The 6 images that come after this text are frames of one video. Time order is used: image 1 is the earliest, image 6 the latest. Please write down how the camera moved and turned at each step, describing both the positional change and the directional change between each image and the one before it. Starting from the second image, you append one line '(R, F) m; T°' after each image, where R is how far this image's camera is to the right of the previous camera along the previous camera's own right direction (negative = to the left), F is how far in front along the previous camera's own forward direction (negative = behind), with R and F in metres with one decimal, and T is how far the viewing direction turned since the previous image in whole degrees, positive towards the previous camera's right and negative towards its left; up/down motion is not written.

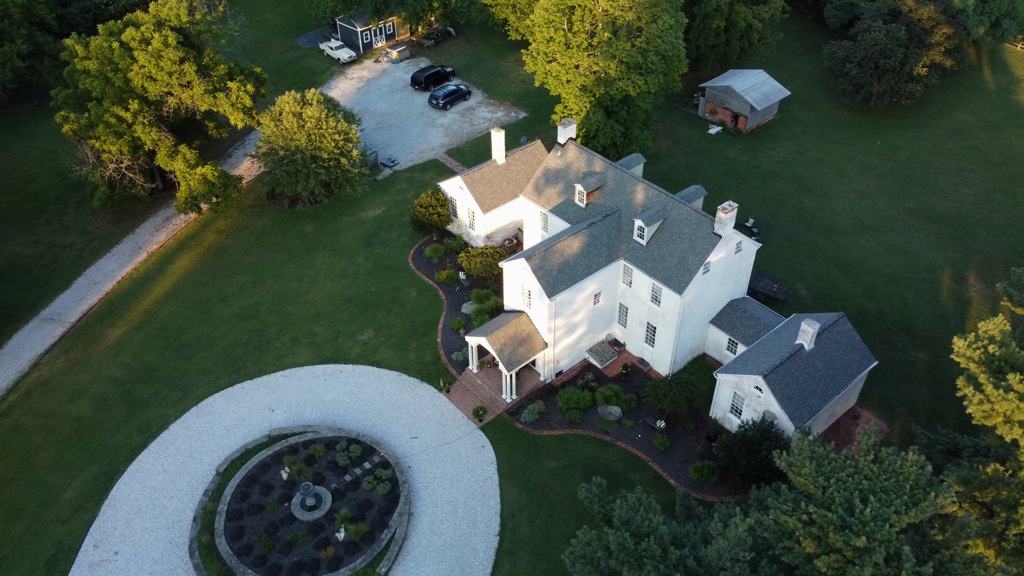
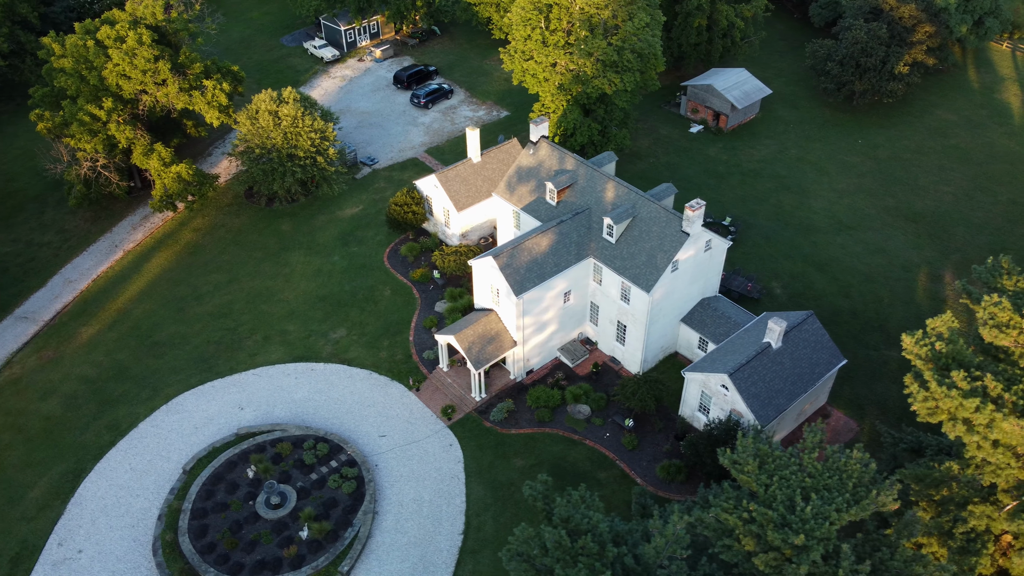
(+1.5, +0.1) m; 0°
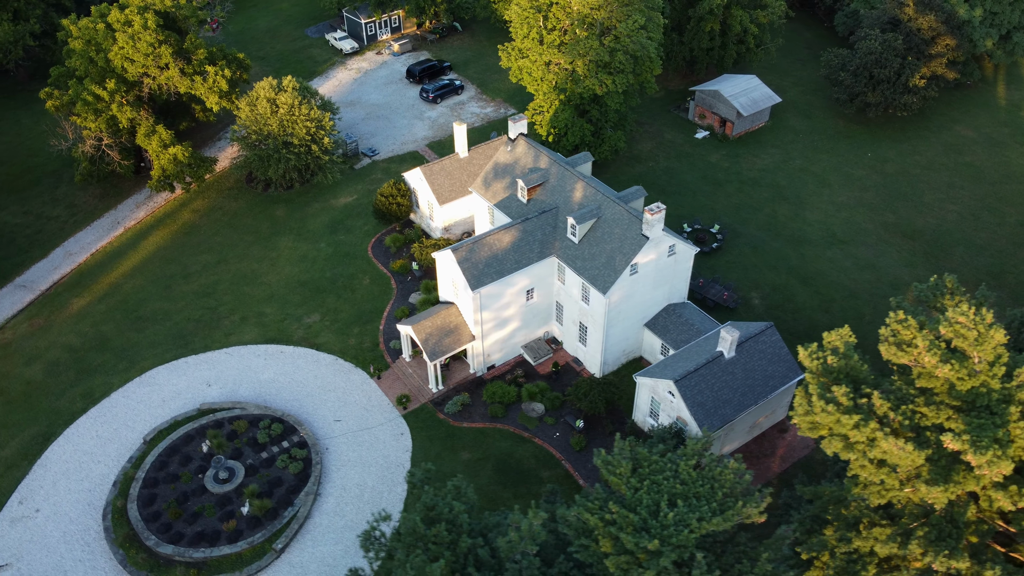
(+4.4, 0.0) m; -4°
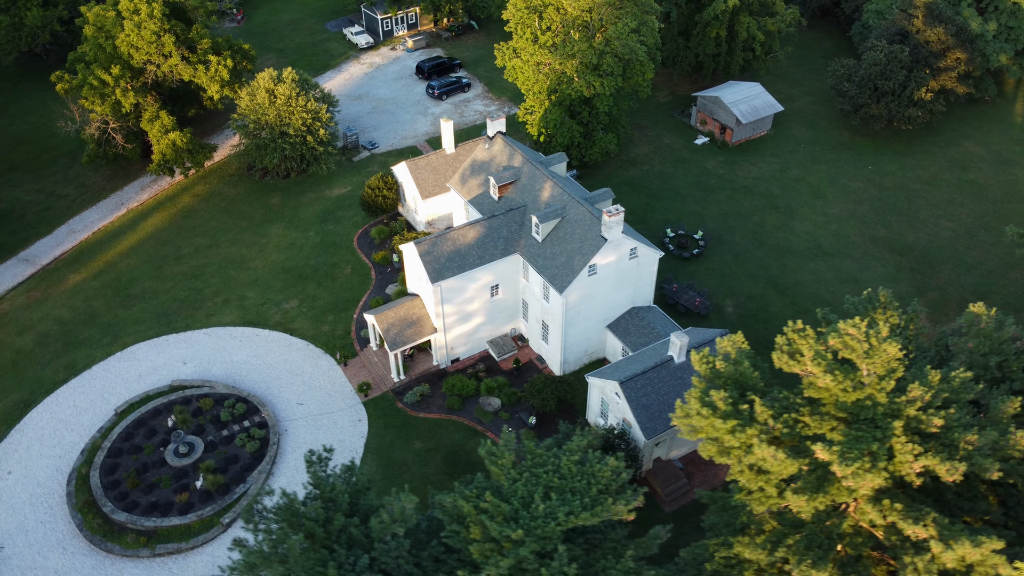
(+4.0, -0.4) m; -3°
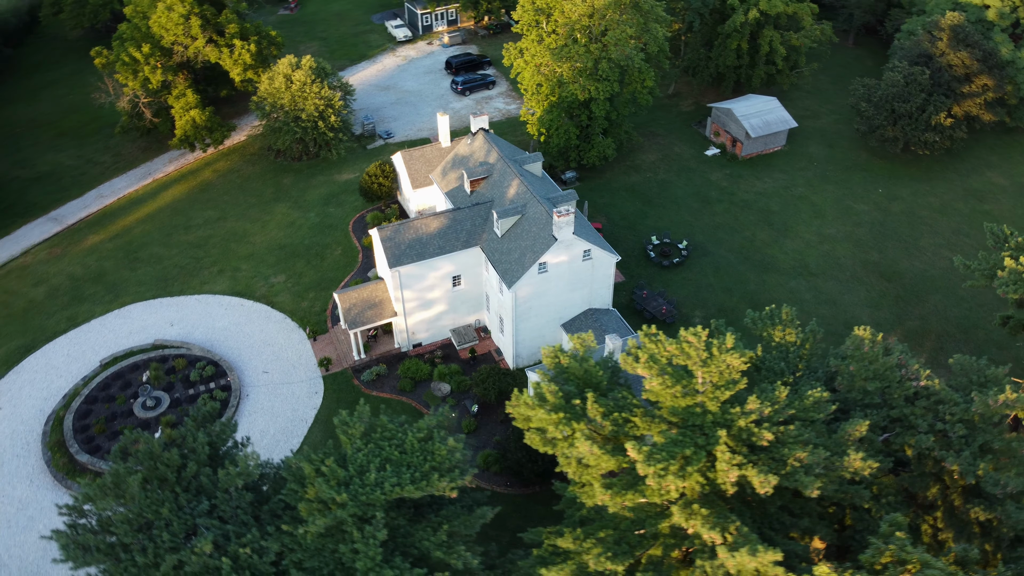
(+6.0, -0.9) m; -6°
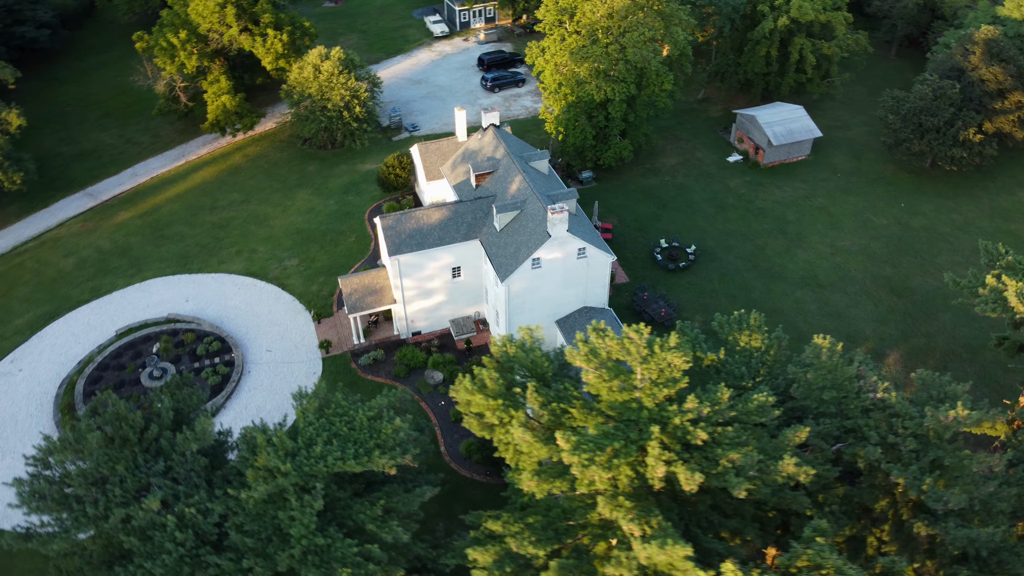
(+2.8, -0.5) m; -4°
